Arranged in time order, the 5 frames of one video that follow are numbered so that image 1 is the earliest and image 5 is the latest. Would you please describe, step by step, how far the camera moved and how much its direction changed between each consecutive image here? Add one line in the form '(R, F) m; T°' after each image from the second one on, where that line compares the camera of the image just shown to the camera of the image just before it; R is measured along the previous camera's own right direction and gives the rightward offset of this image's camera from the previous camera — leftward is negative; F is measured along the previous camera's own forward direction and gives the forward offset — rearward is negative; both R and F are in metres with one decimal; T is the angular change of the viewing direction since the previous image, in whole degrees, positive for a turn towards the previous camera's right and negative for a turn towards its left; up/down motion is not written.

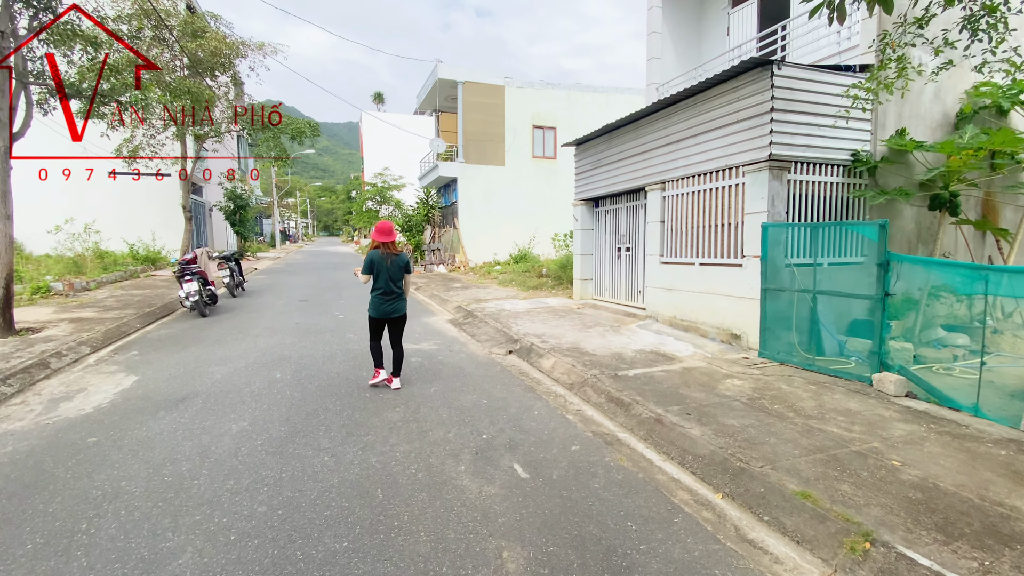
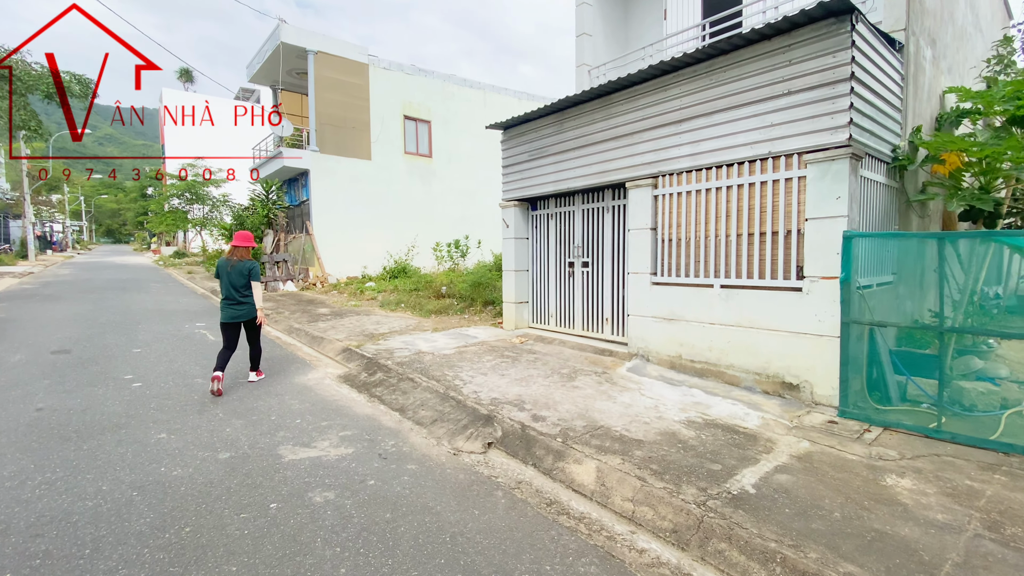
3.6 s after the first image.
(-1.0, +2.7) m; +19°
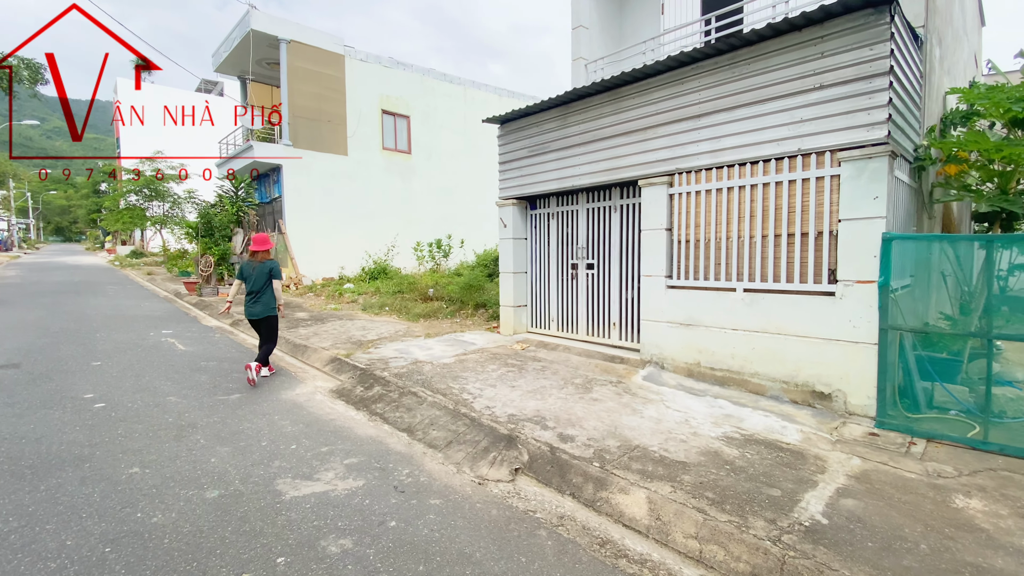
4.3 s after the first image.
(-0.4, +0.4) m; +3°
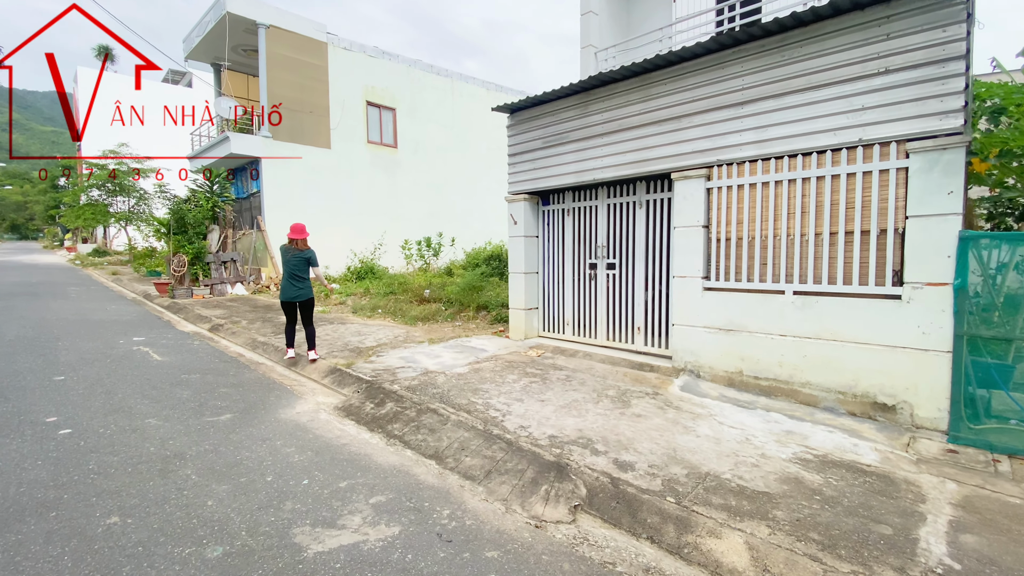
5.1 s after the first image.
(-0.5, +0.5) m; +3°
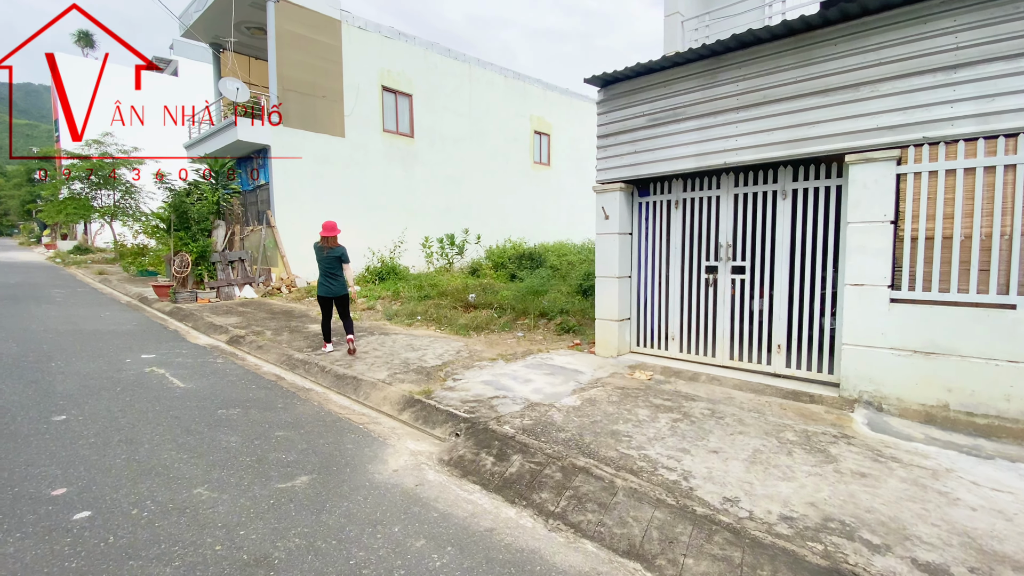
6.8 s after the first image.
(-1.2, +1.1) m; +2°
